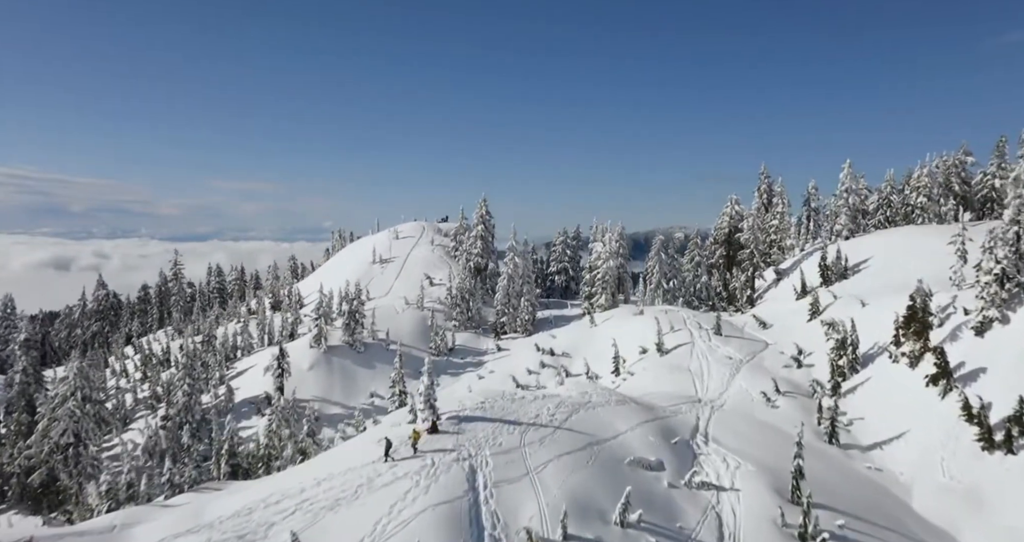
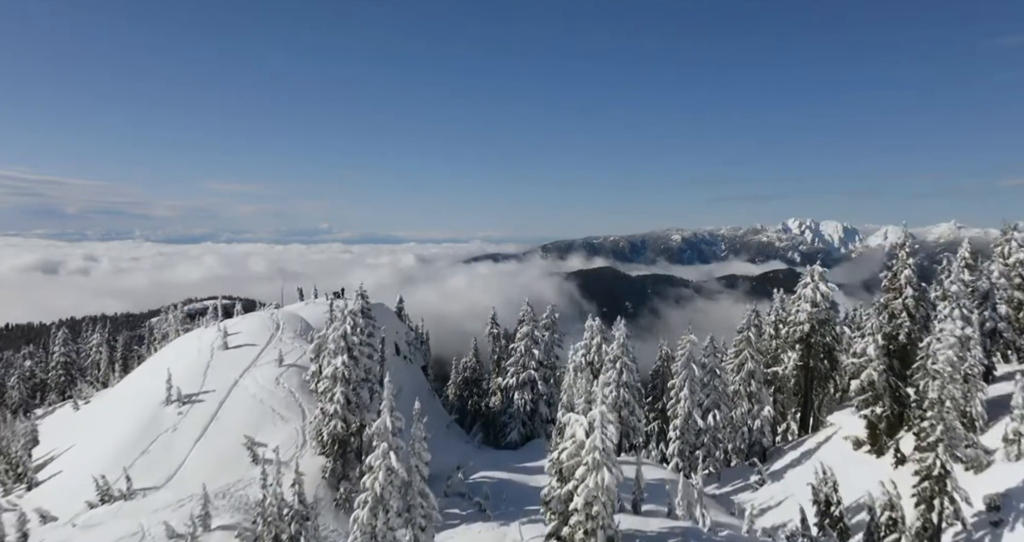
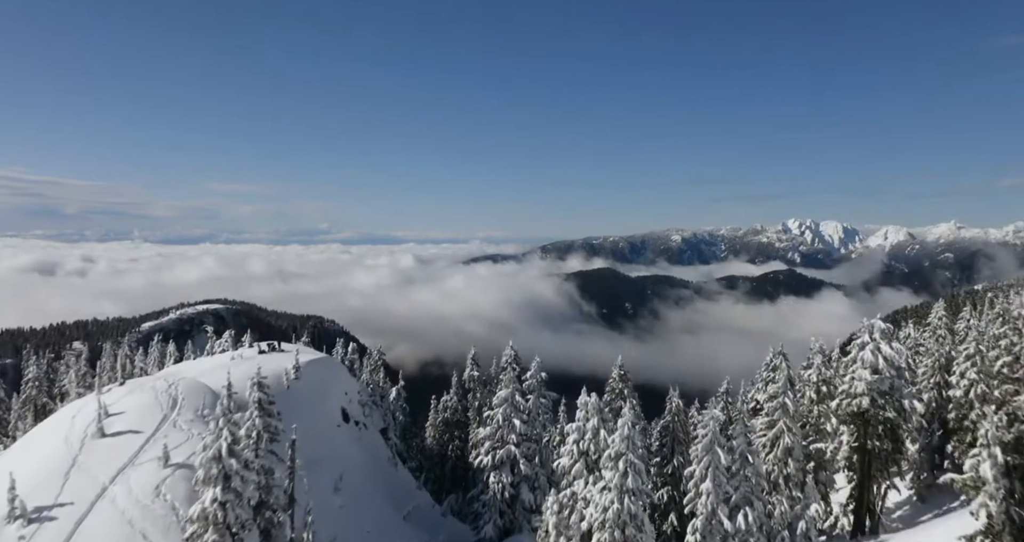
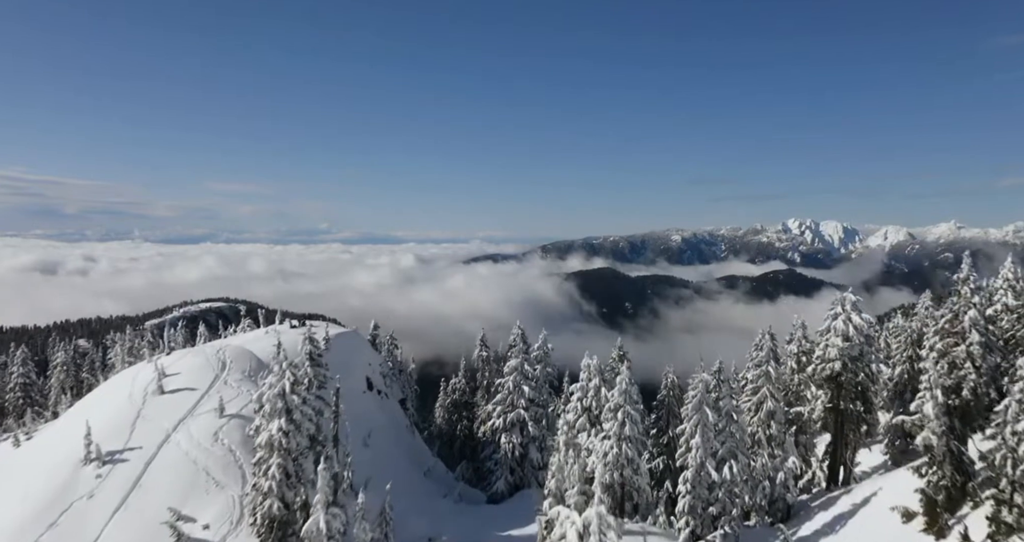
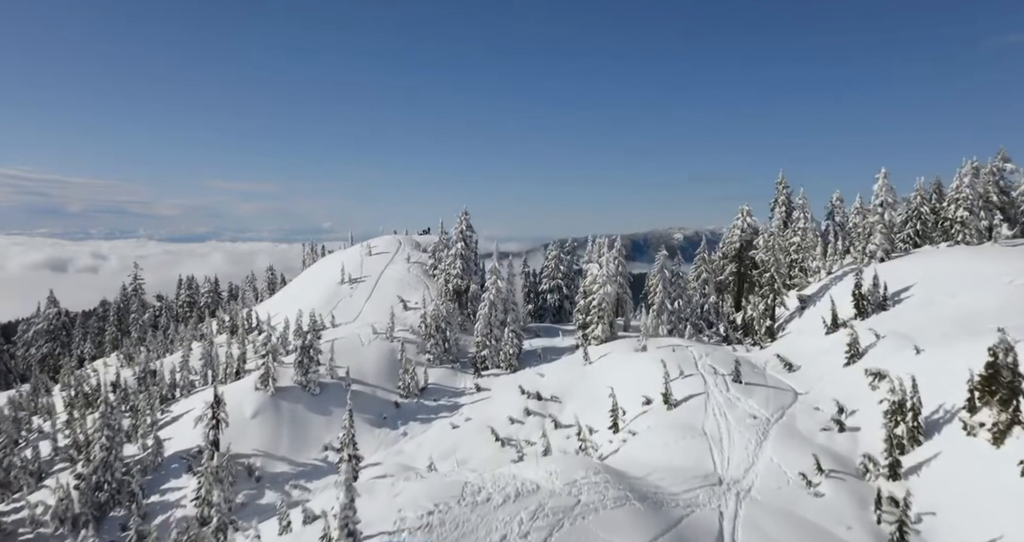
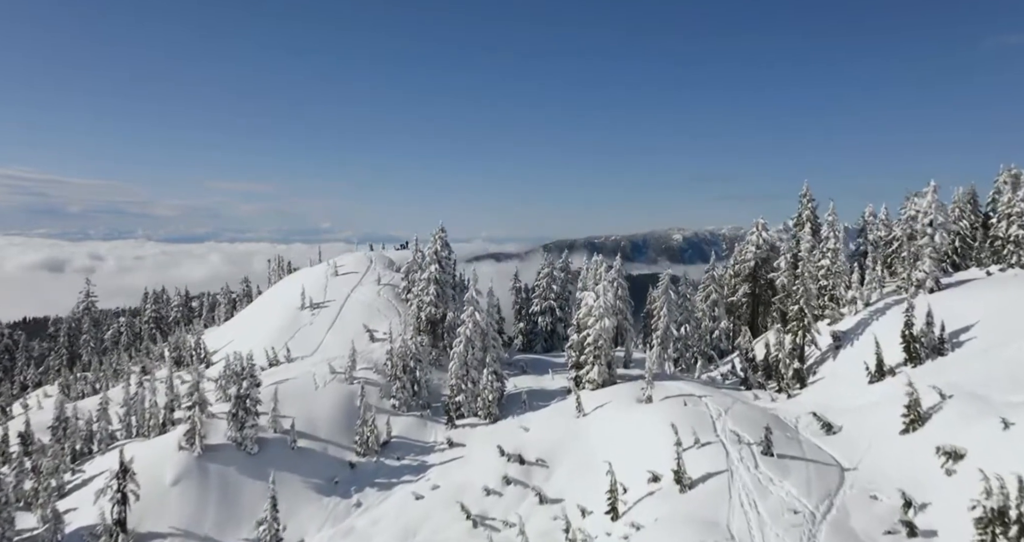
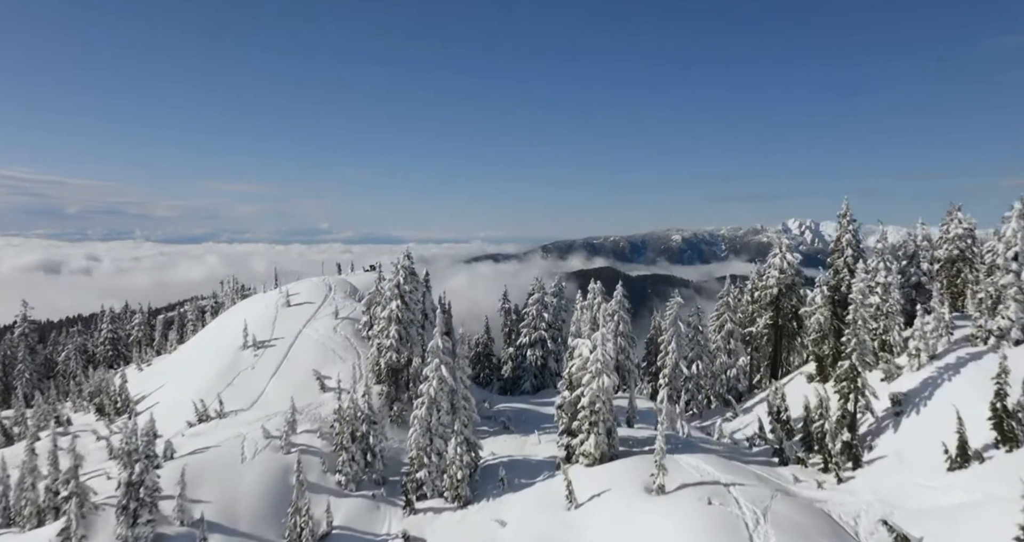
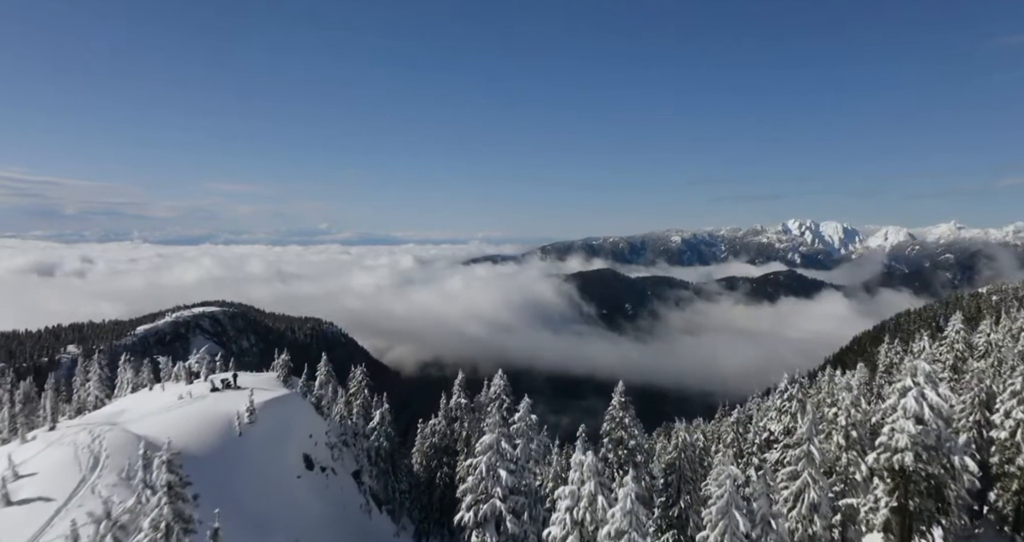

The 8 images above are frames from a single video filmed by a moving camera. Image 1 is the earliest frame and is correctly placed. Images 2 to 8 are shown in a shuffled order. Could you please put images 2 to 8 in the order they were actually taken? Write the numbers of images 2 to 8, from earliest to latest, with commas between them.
5, 6, 7, 2, 4, 3, 8
